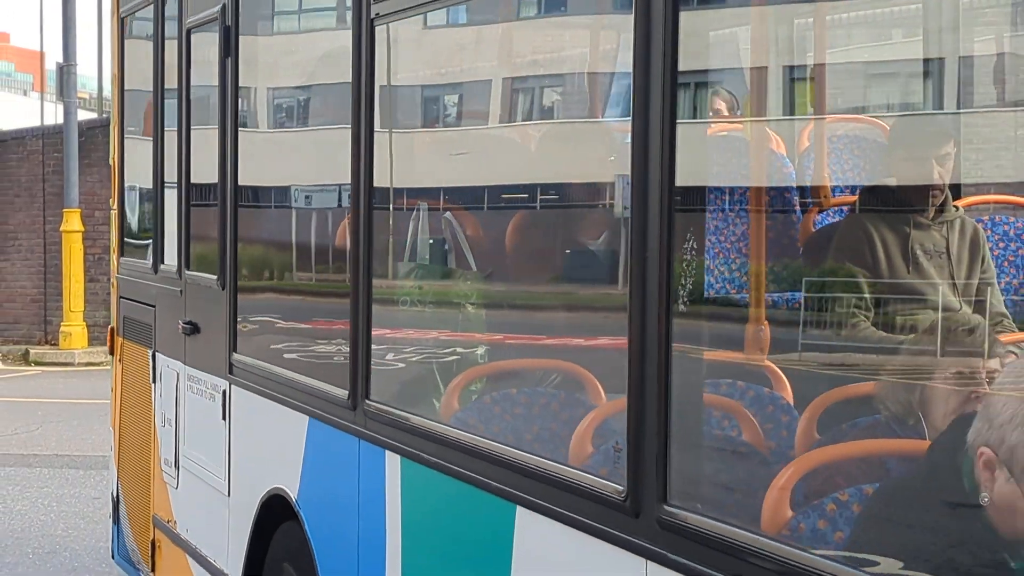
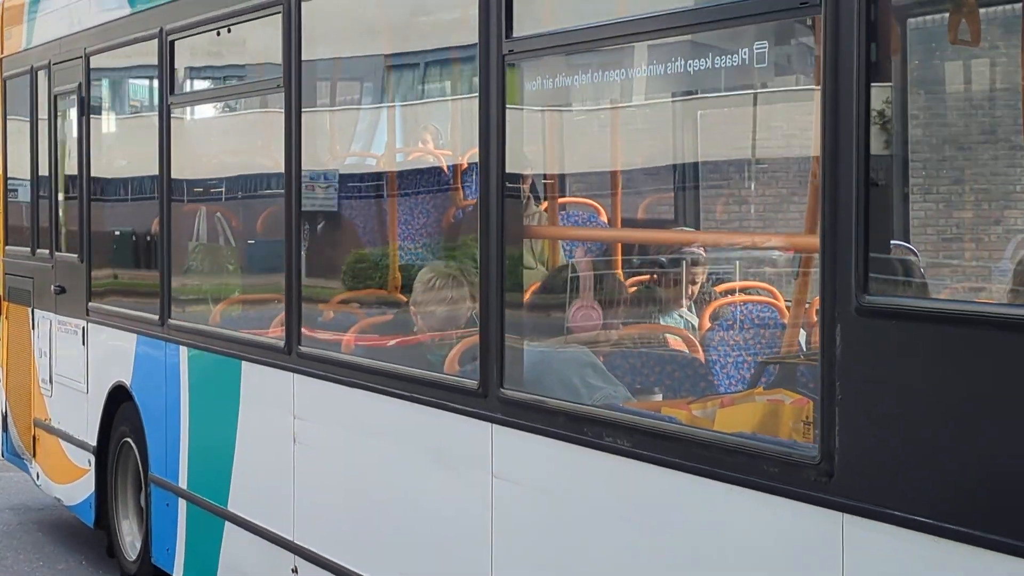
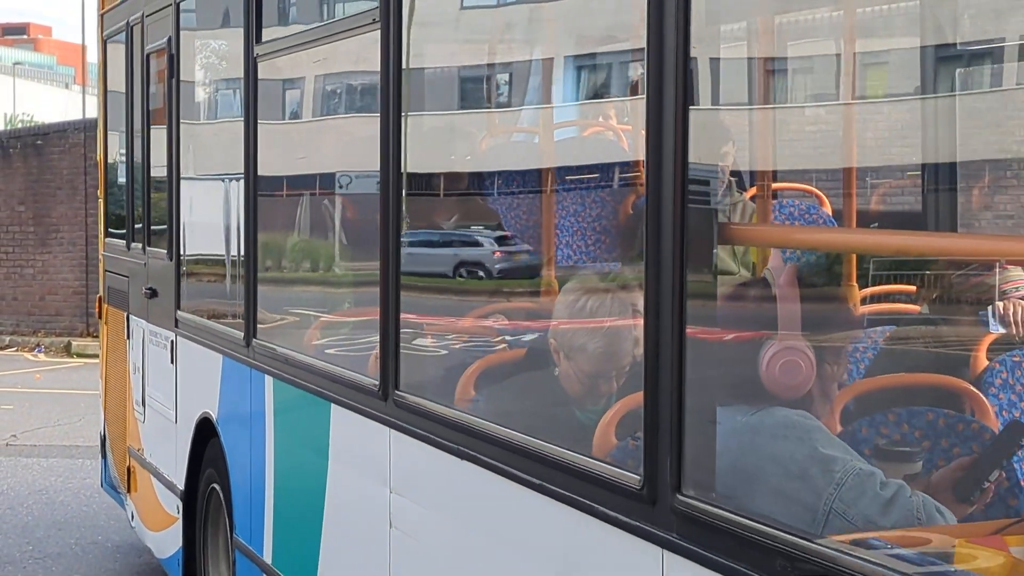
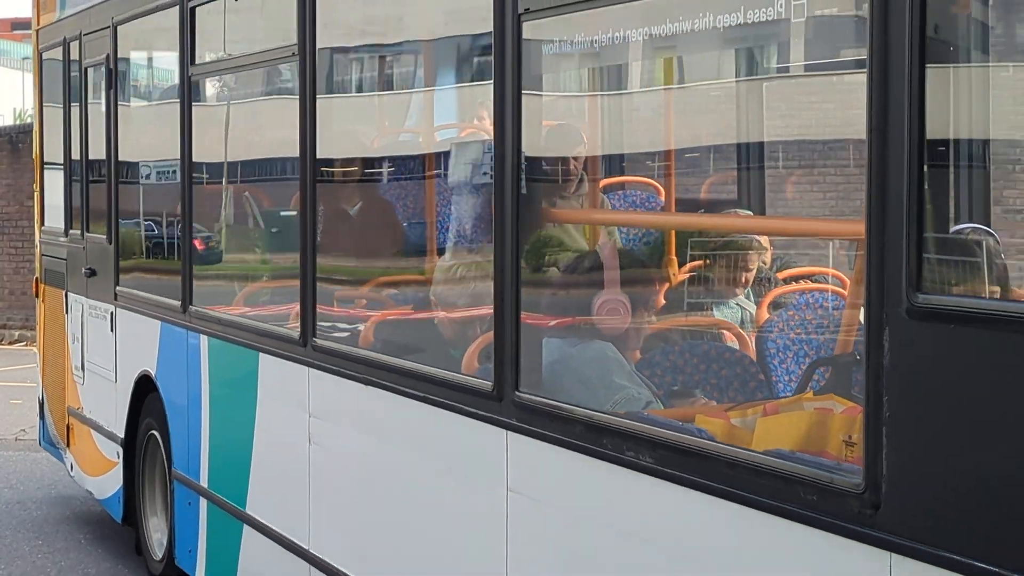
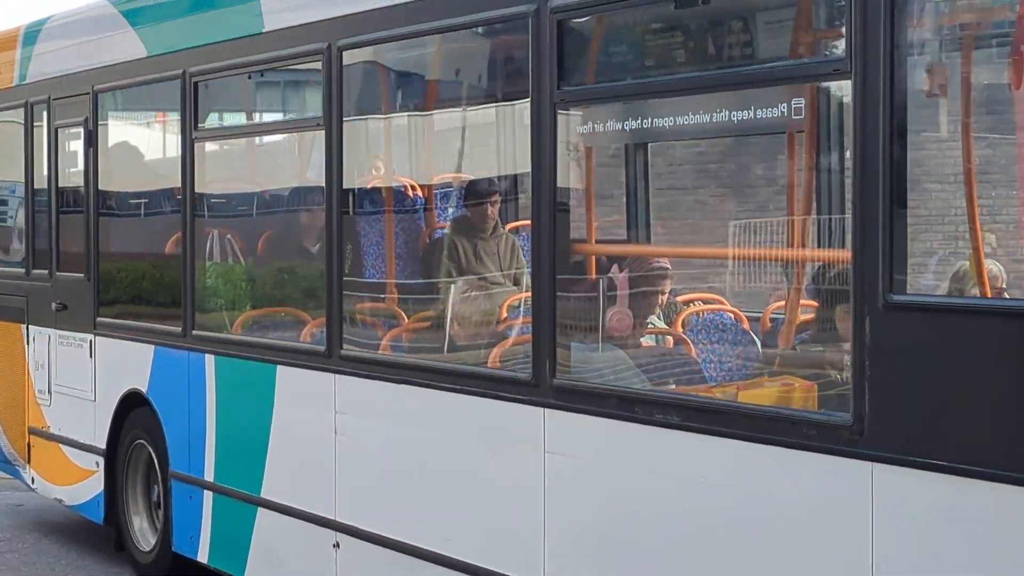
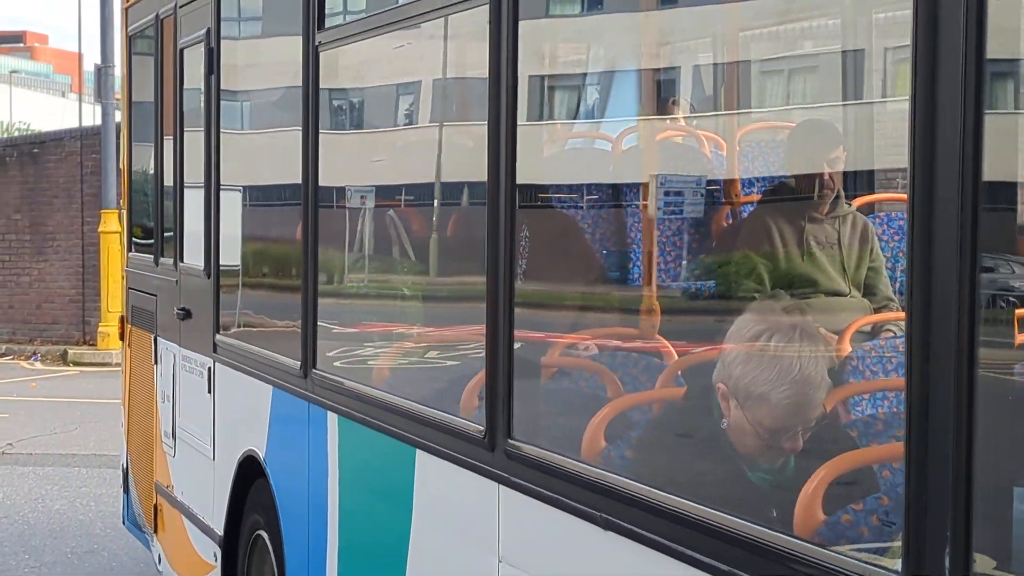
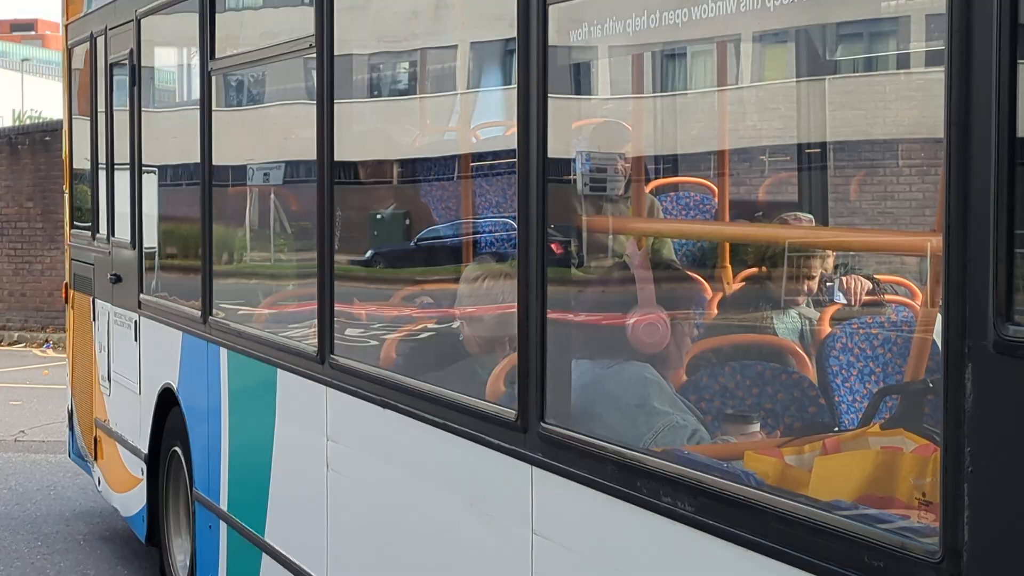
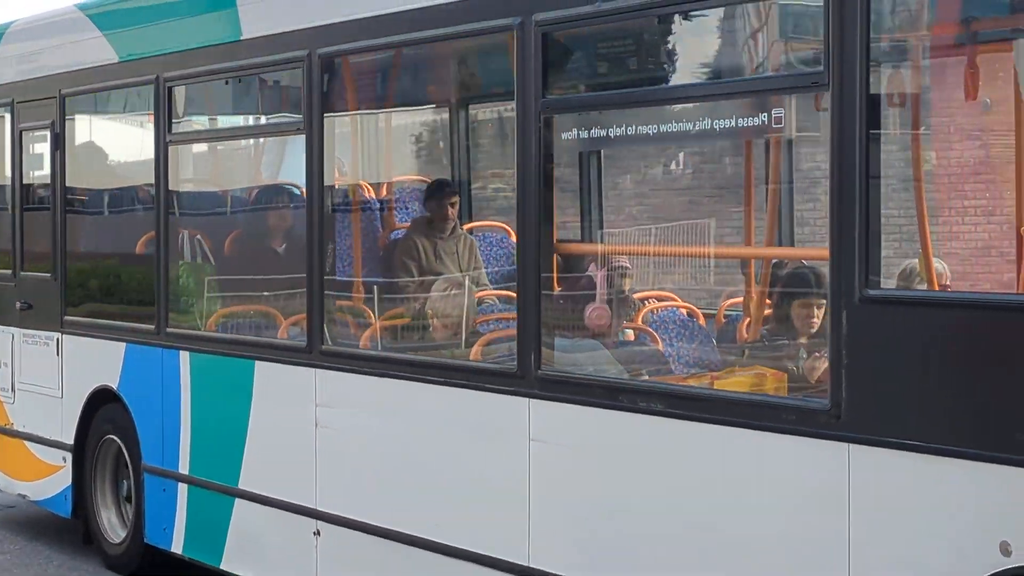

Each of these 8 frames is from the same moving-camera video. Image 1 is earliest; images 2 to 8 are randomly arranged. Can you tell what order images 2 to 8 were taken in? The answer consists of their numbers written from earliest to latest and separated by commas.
6, 3, 7, 4, 2, 5, 8
